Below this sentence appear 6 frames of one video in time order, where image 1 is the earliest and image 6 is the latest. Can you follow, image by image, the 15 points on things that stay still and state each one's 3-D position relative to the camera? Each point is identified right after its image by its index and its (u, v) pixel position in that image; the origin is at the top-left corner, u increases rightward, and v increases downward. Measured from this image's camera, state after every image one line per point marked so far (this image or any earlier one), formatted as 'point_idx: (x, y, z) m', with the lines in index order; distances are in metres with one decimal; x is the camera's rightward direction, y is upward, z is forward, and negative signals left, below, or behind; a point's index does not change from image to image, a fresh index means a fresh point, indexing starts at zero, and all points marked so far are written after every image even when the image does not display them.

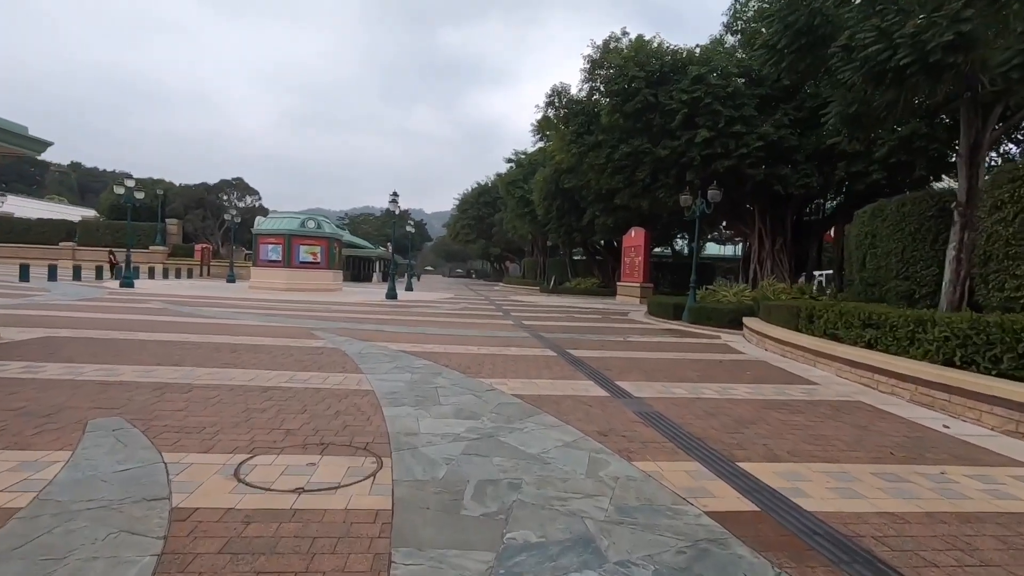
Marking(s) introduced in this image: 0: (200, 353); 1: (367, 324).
0: (-4.8, -1.0, +8.3) m
1: (-3.8, -0.9, +14.1) m
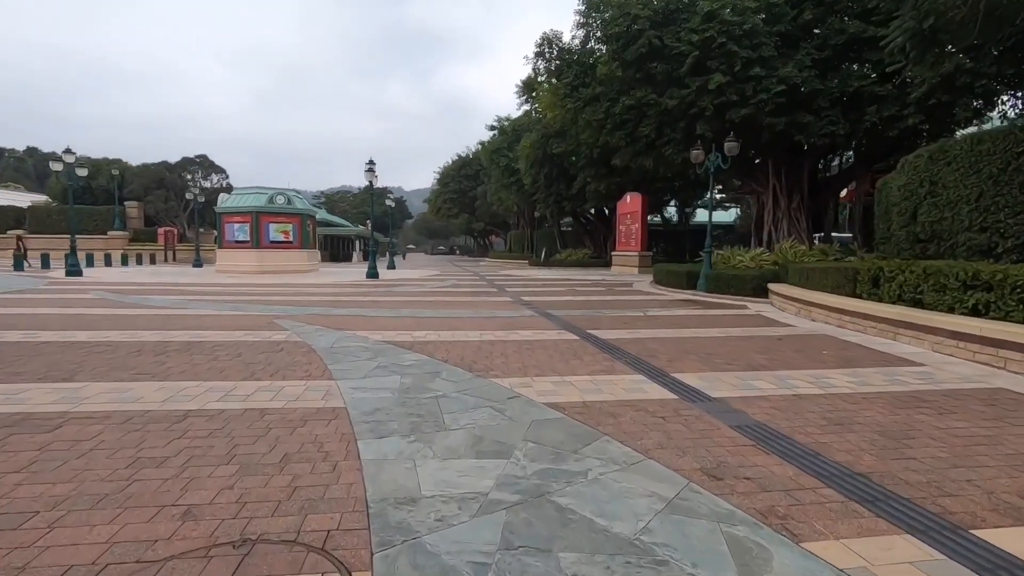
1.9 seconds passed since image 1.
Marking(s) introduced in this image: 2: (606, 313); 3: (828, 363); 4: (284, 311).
0: (-4.6, -0.8, +6.2) m
1: (-3.8, -0.4, +12.0) m
2: (+2.1, -0.6, +12.2) m
3: (+3.9, -0.9, +6.6) m
4: (-4.7, -0.5, +11.2) m
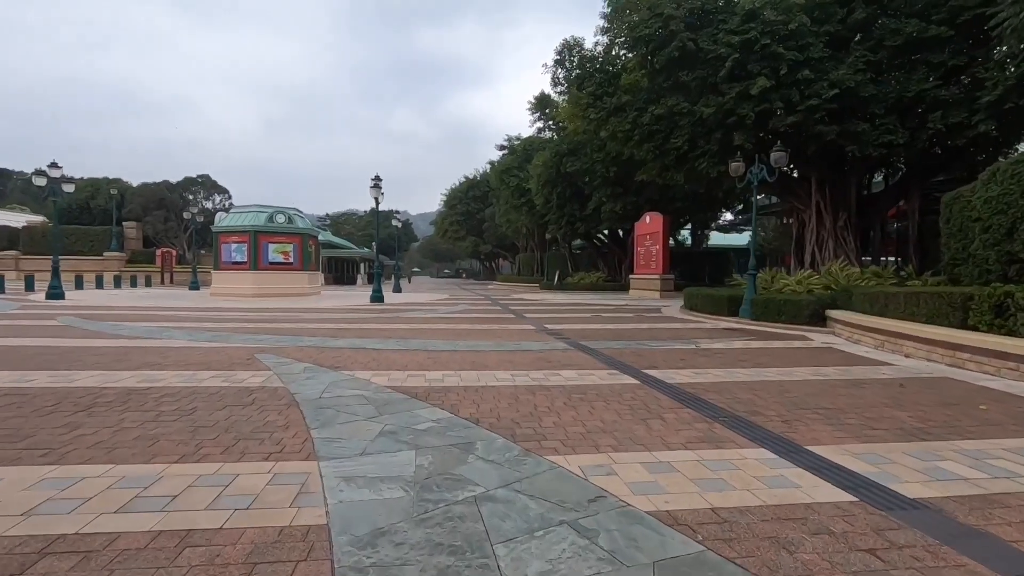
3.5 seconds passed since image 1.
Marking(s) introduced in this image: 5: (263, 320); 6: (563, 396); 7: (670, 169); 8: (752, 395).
0: (-4.1, -1.1, +4.4) m
1: (-3.2, -1.0, +10.3) m
2: (+2.6, -1.1, +10.3) m
3: (+4.4, -1.2, +4.7) m
4: (-4.2, -0.9, +9.4) m
5: (-6.4, -0.8, +13.9) m
6: (+0.5, -1.1, +5.7) m
7: (+5.4, +4.1, +18.6) m
8: (+2.6, -1.2, +5.9) m
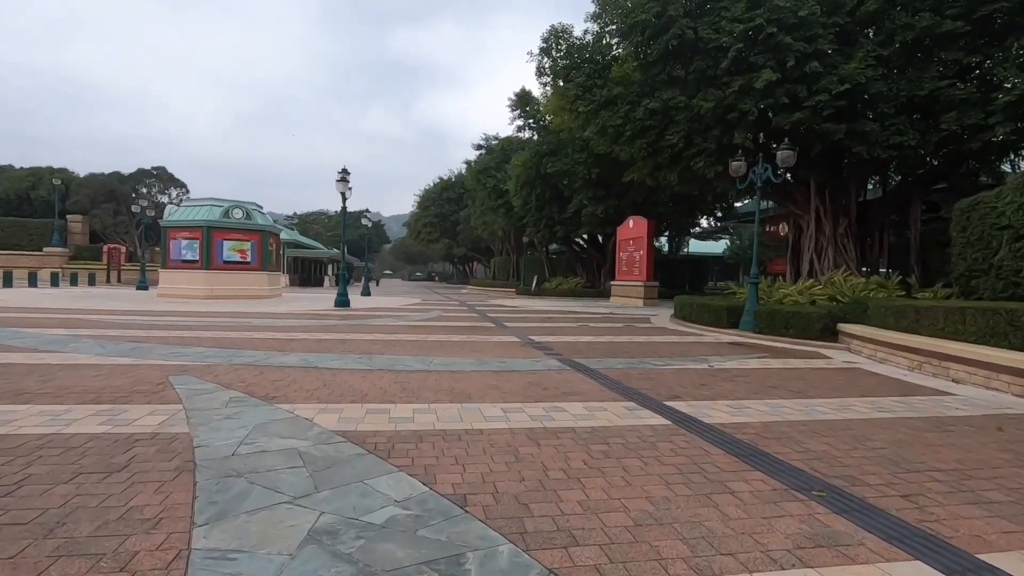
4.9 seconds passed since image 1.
0: (-4.1, -1.1, +2.6) m
1: (-3.5, -1.0, +8.5) m
2: (+2.4, -1.3, +8.9) m
3: (+4.4, -1.4, +3.4) m
4: (-4.4, -1.0, +7.6) m
5: (-6.8, -0.9, +11.9) m
6: (+0.5, -1.2, +4.1) m
7: (+4.8, +3.8, +17.3) m
8: (+2.6, -1.3, +4.5) m
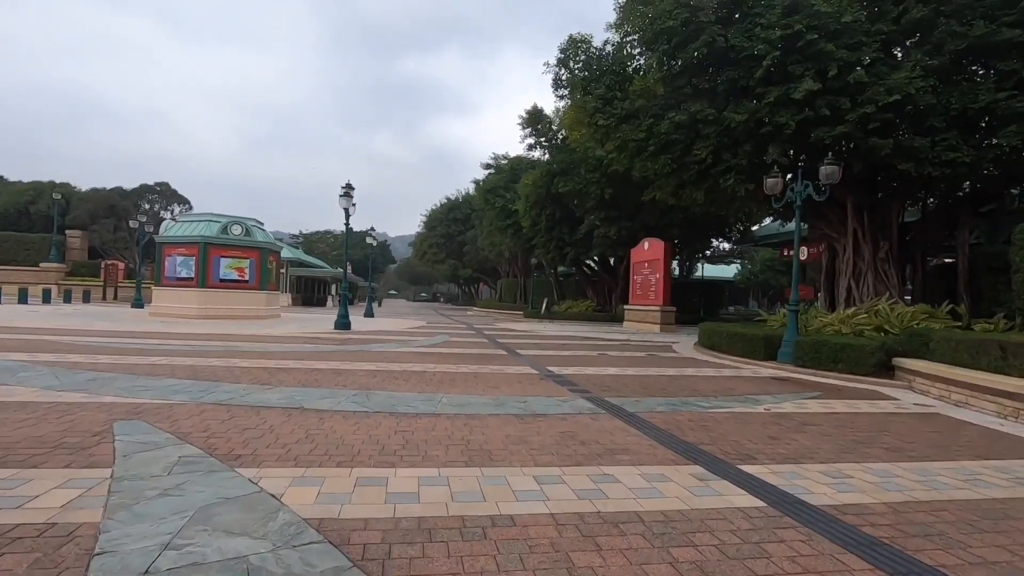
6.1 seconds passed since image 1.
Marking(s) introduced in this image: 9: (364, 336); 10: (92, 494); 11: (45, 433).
0: (-3.8, -1.1, +1.4) m
1: (-3.2, -1.3, +7.3) m
2: (+2.7, -1.7, +7.6) m
3: (+4.6, -1.6, +2.1) m
4: (-4.1, -1.3, +6.4) m
5: (-6.5, -1.3, +10.7) m
6: (+0.8, -1.4, +2.8) m
7: (+5.2, +3.0, +16.2) m
8: (+2.8, -1.5, +3.2) m
9: (-4.5, -1.5, +16.8) m
10: (-2.6, -1.3, +3.4) m
11: (-4.0, -1.2, +4.7) m
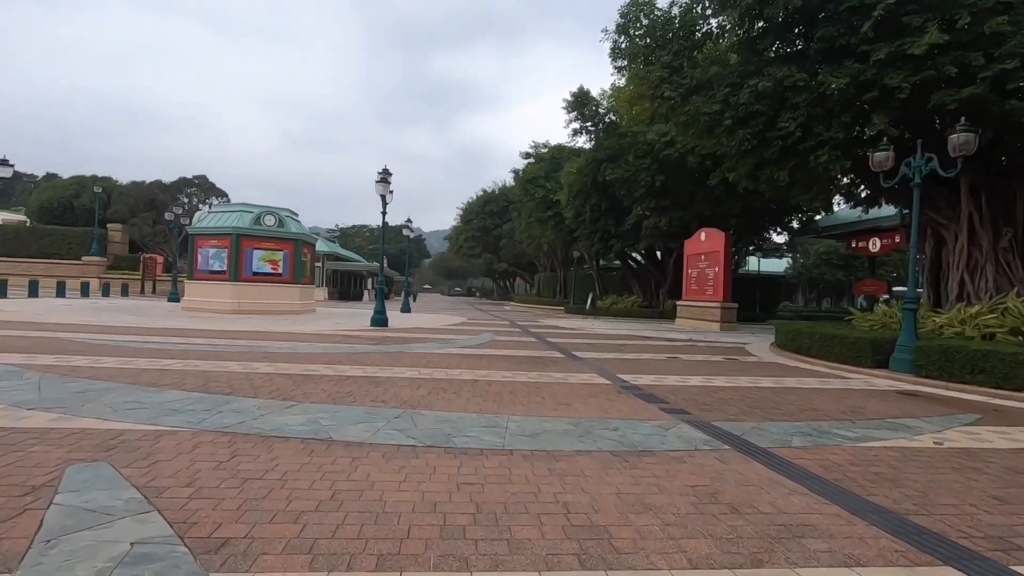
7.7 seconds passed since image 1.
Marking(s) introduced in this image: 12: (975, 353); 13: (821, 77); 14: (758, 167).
0: (-3.3, -1.1, 0.0) m
1: (-2.3, -1.3, +5.8) m
2: (+3.6, -1.6, +5.8) m
3: (+5.2, -1.5, +0.1) m
4: (-3.3, -1.2, +4.9) m
5: (-5.4, -1.1, +9.5) m
6: (+1.4, -1.4, +1.1) m
7: (+6.7, +3.2, +14.1) m
8: (+3.5, -1.5, +1.3) m
9: (-3.0, -1.3, +15.4) m
10: (-1.9, -1.2, +1.9) m
11: (-3.2, -1.2, +3.3) m
12: (+7.9, -1.1, +9.2) m
13: (+6.8, +4.6, +11.8) m
14: (+6.6, +3.3, +14.5) m
